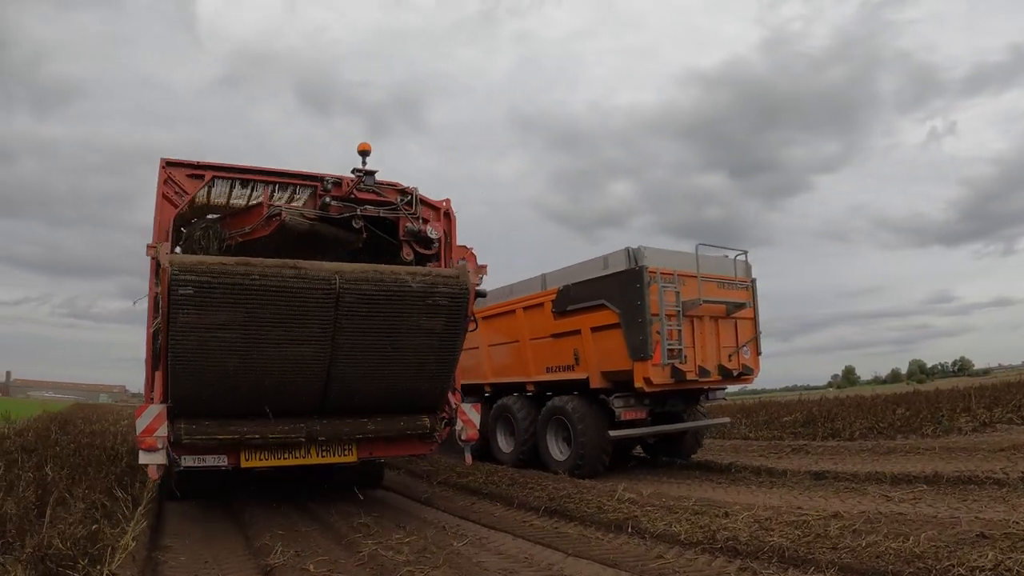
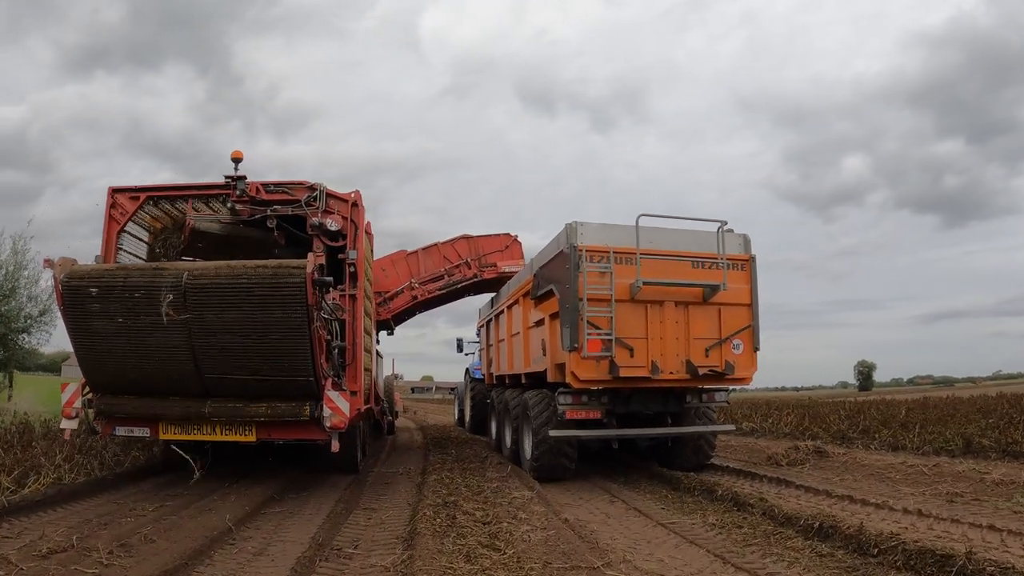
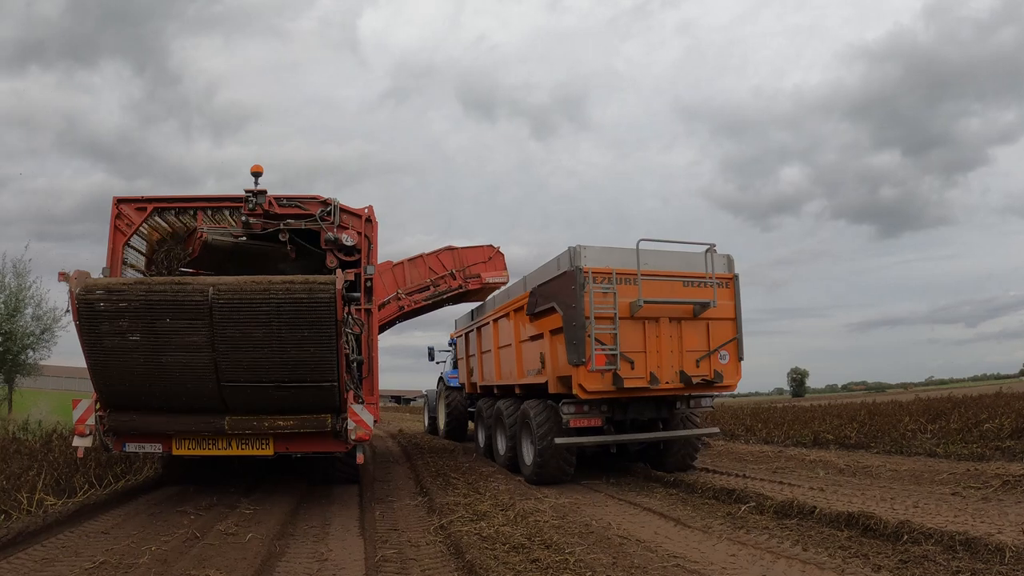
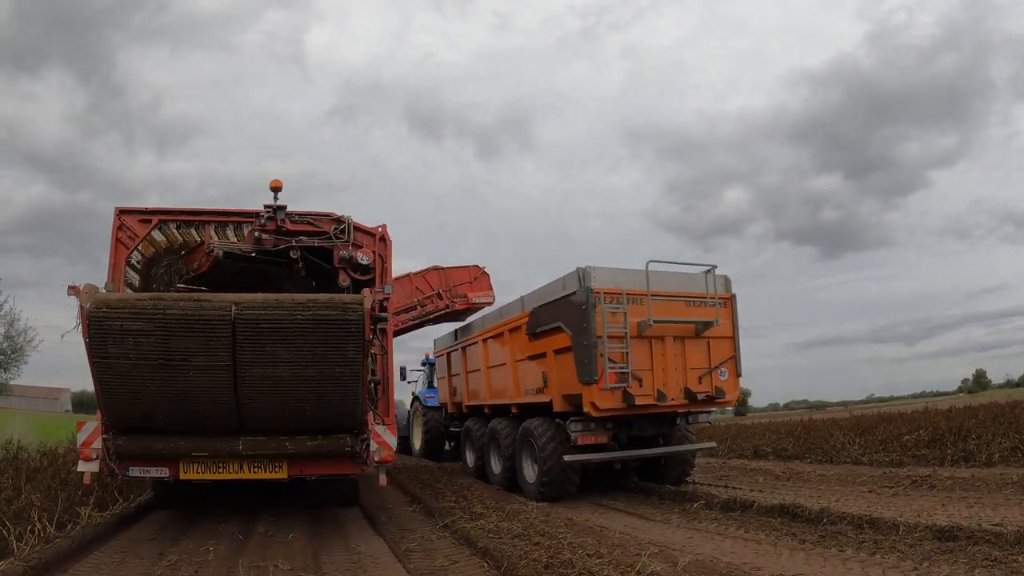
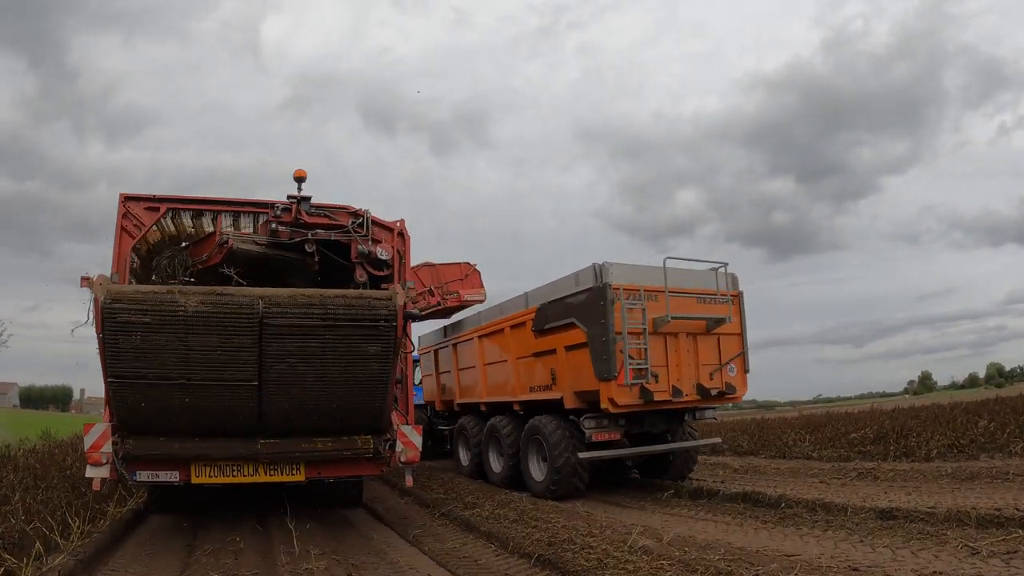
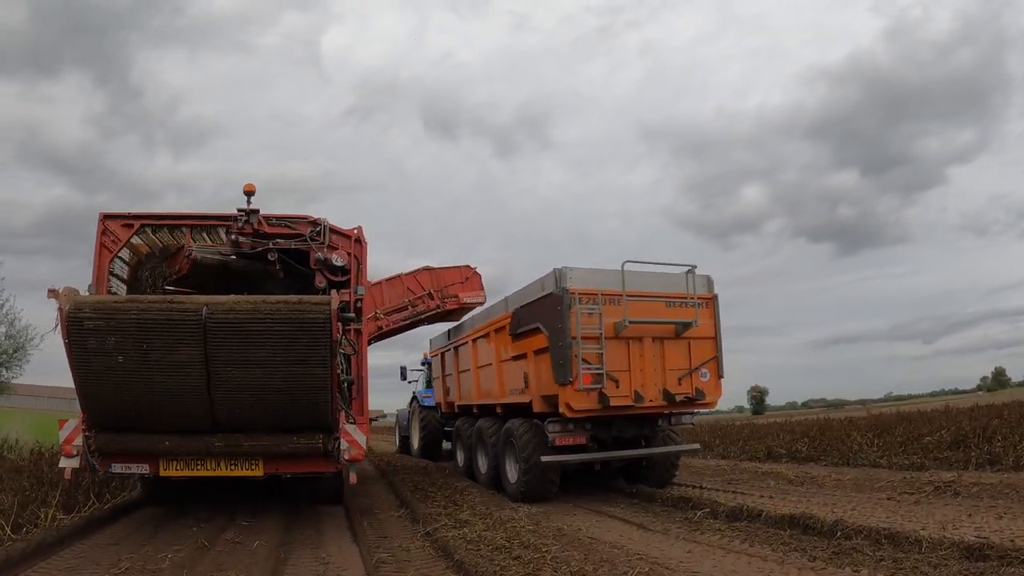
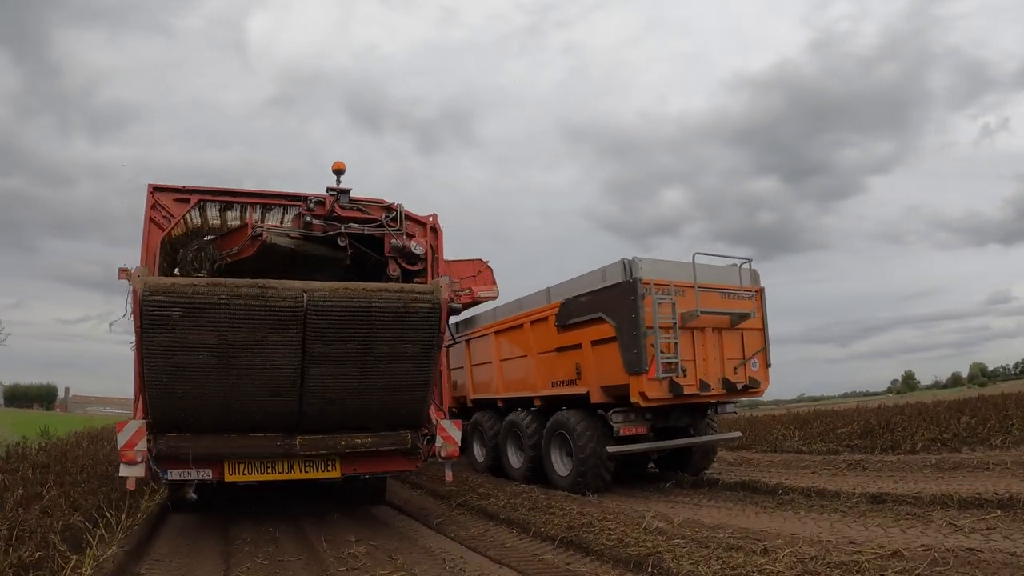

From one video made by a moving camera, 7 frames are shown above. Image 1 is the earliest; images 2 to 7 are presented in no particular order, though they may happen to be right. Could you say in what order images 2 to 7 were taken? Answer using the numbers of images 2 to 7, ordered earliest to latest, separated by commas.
7, 5, 4, 6, 3, 2
